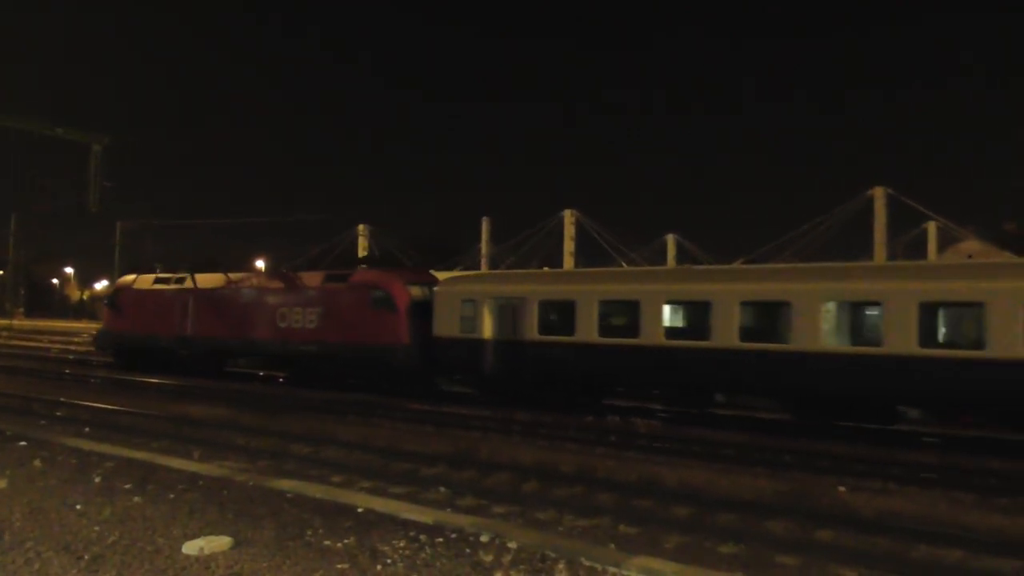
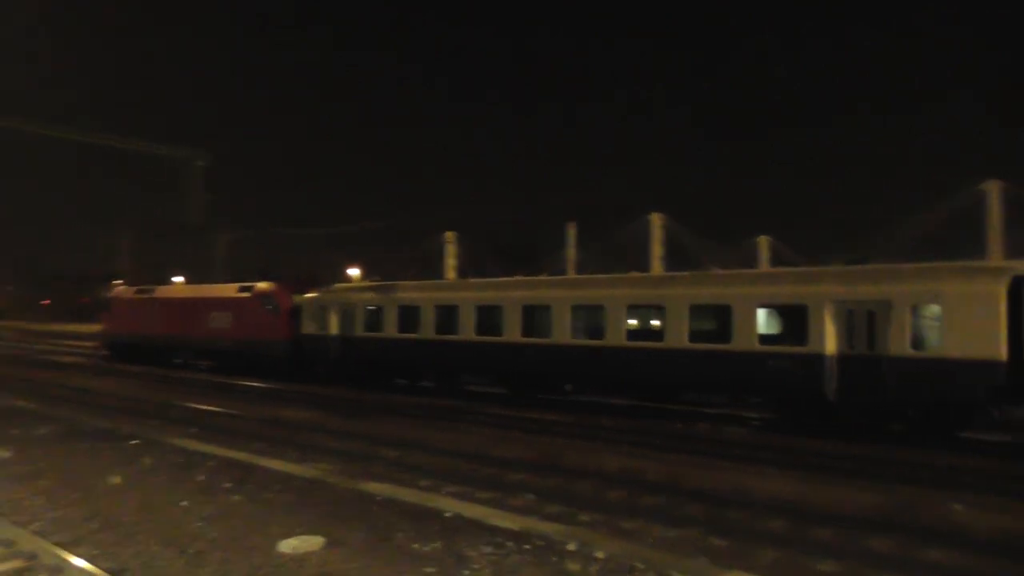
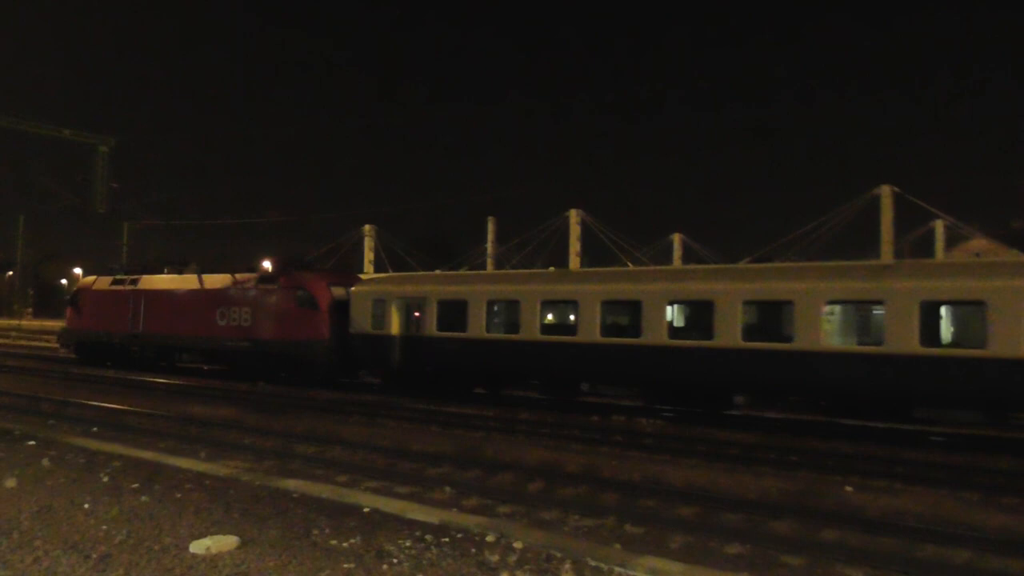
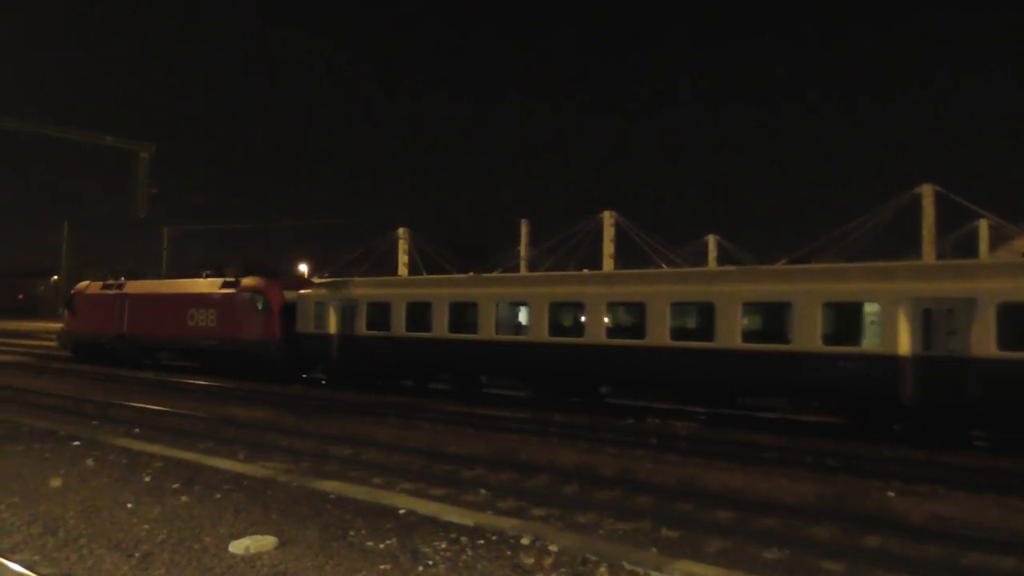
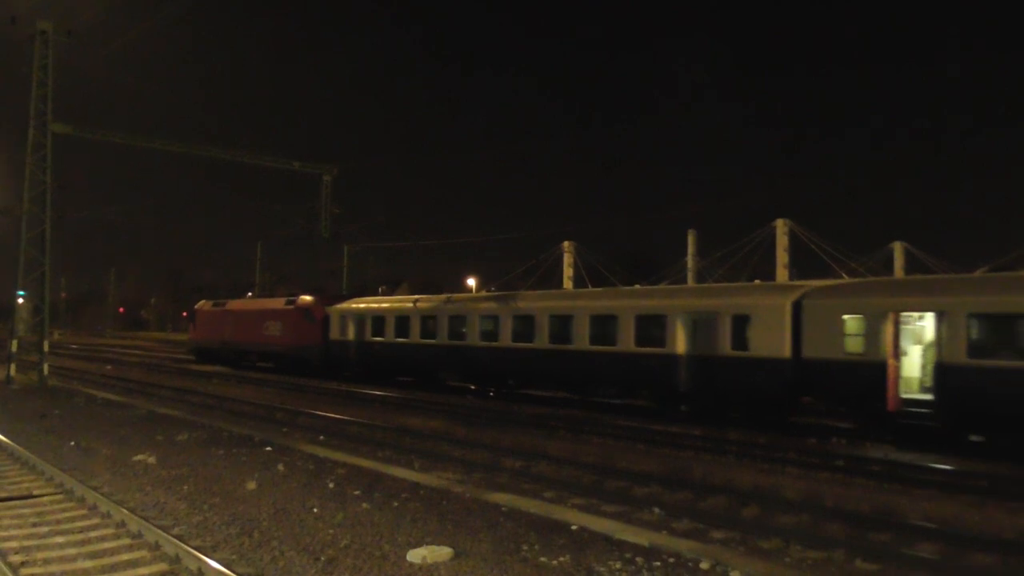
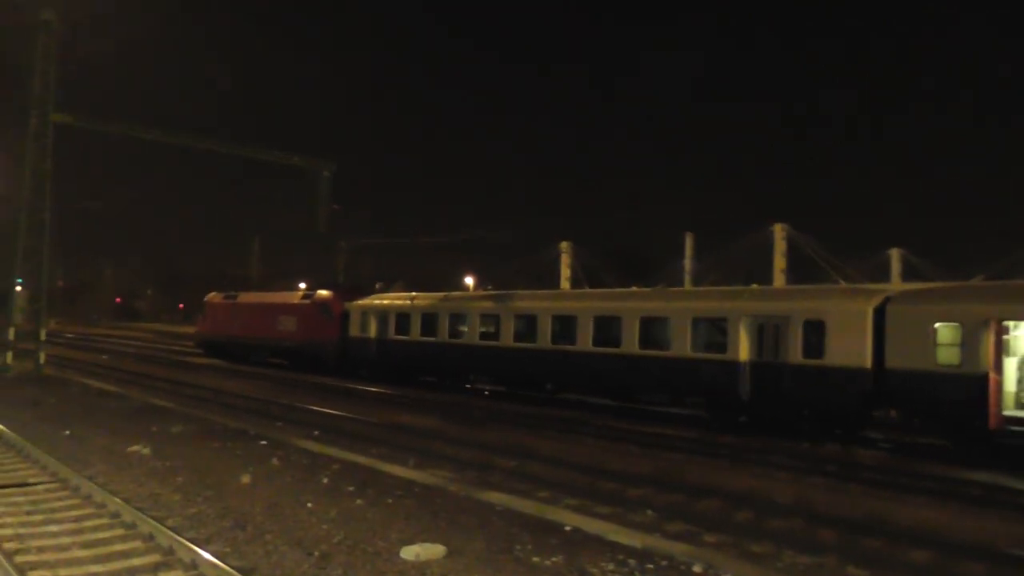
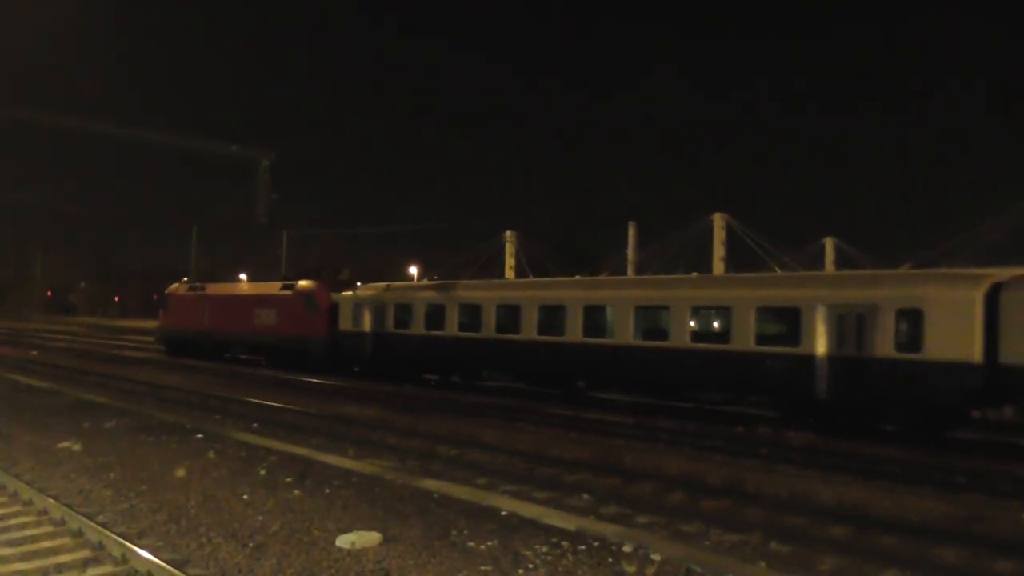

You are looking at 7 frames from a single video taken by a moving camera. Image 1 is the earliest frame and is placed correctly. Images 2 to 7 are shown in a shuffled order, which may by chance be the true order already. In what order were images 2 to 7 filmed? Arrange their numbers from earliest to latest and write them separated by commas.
3, 4, 2, 7, 6, 5
